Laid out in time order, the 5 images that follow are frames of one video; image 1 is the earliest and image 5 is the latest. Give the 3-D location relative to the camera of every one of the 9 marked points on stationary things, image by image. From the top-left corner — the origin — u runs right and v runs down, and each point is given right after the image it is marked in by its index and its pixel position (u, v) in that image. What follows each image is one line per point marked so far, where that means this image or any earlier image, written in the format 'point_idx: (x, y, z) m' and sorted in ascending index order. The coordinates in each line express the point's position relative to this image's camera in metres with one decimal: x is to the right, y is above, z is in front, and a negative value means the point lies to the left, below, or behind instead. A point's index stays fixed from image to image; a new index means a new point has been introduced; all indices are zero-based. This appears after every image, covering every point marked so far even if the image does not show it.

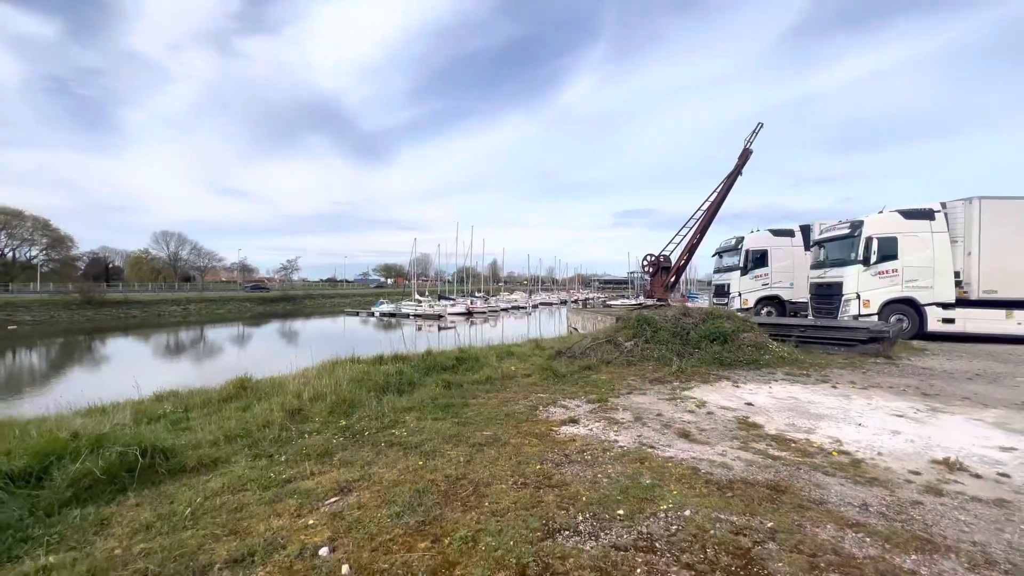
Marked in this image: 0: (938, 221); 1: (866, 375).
0: (+14.4, +2.3, +15.2) m
1: (+7.2, -1.8, +9.1) m
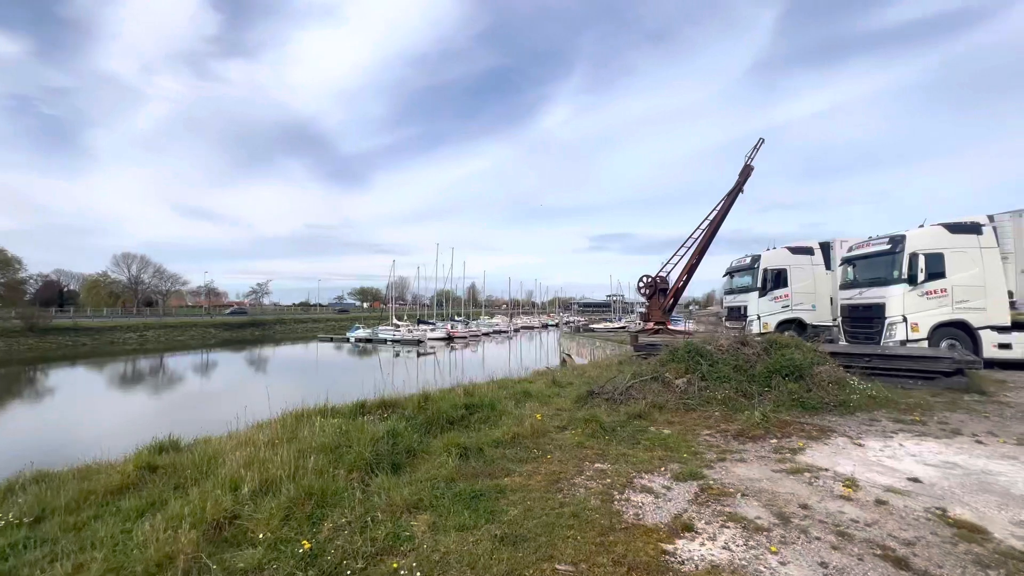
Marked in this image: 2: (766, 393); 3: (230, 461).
0: (+14.6, +1.6, +13.8) m
1: (+7.7, -2.1, +7.1) m
2: (+4.5, -1.8, +7.9) m
3: (-3.0, -1.8, +4.8) m
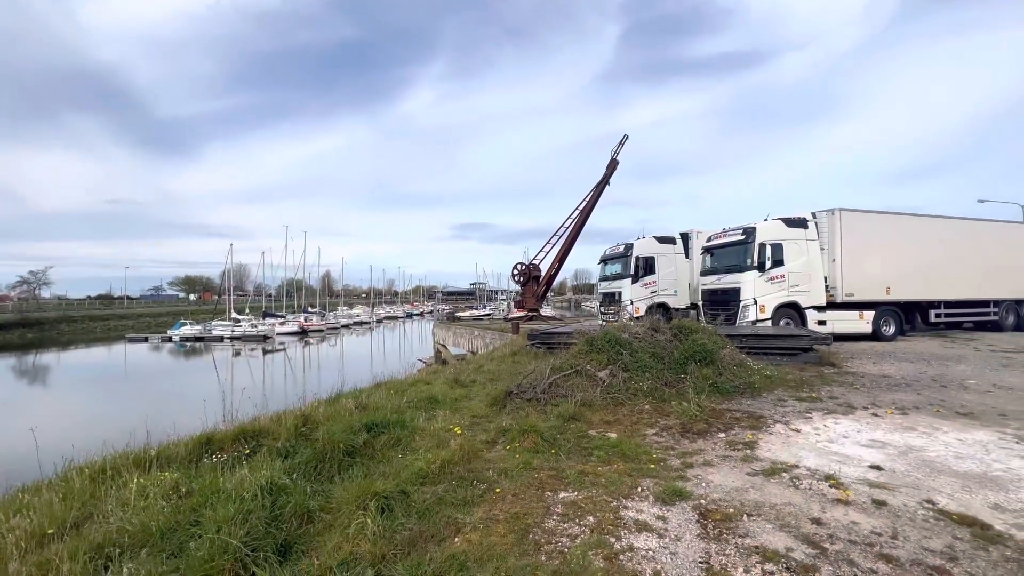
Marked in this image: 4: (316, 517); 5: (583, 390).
0: (+10.8, +2.1, +16.3) m
1: (+6.3, -1.9, +7.9) m
2: (+3.0, -1.6, +7.7) m
3: (-3.2, -1.7, +2.5) m
4: (-1.6, -1.8, +3.6) m
5: (+1.2, -1.7, +7.3) m
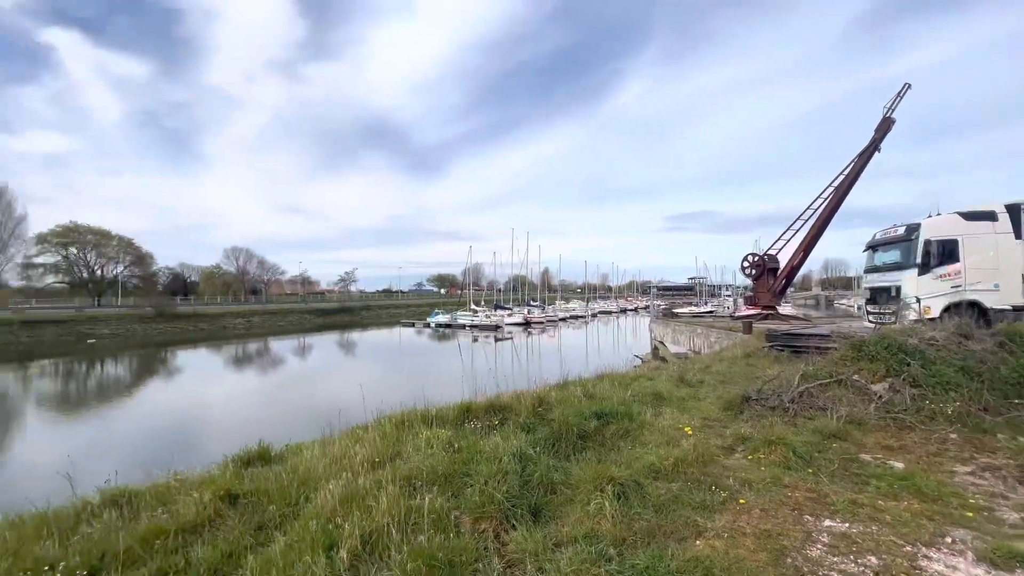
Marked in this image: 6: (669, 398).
0: (+17.2, +2.3, +9.7) m
1: (+9.4, -1.8, +4.3) m
2: (+6.3, -1.5, +5.5) m
3: (-1.6, -1.7, +3.7) m
4: (+0.4, -1.8, +4.0) m
5: (+4.5, -1.6, +6.1) m
6: (+2.6, -1.8, +7.5) m
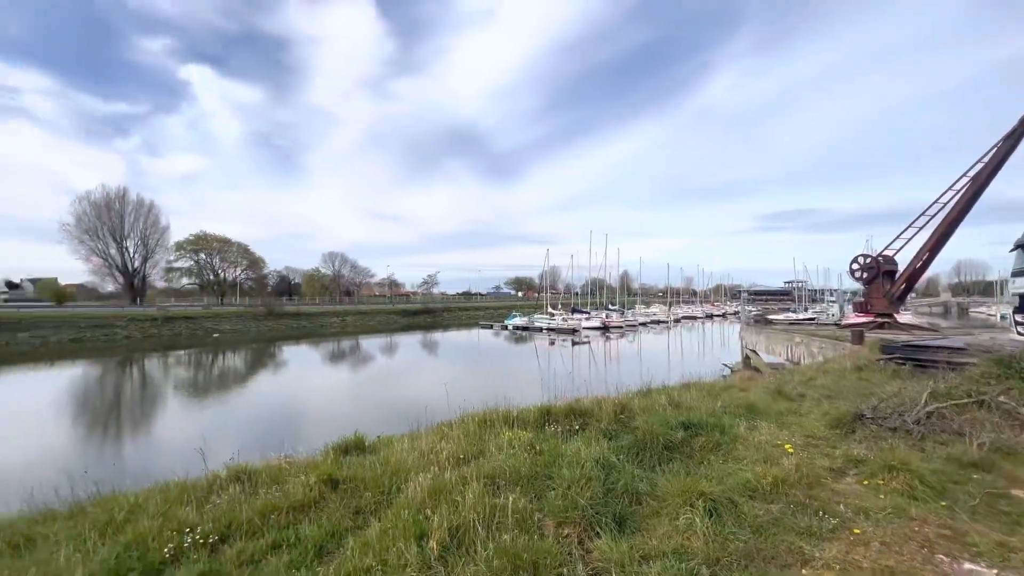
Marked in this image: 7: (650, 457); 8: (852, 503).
0: (+18.6, +2.1, +6.6) m
1: (+10.0, -1.8, +2.6) m
2: (+7.2, -1.5, +4.4) m
3: (-0.9, -1.7, +3.9) m
4: (+1.1, -1.8, +3.8) m
5: (+5.6, -1.6, +5.2) m
6: (+3.9, -1.9, +7.0) m
7: (+1.5, -1.8, +4.8) m
8: (+3.0, -1.9, +3.9) m
